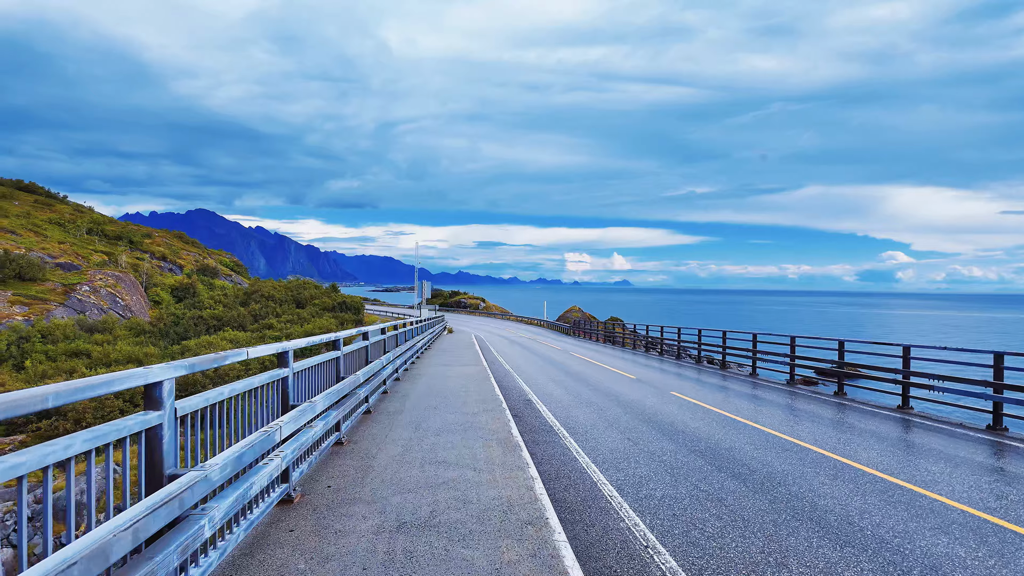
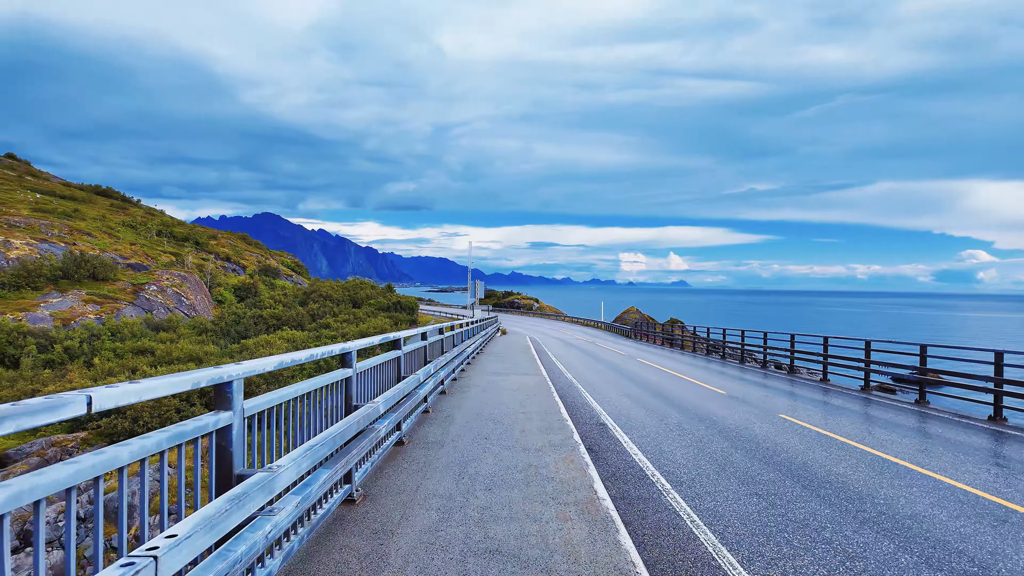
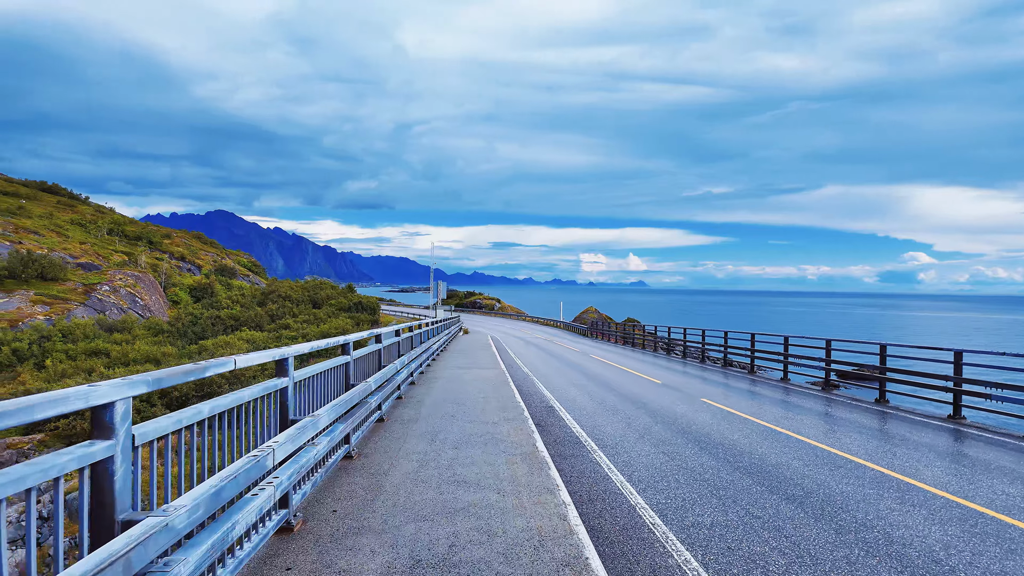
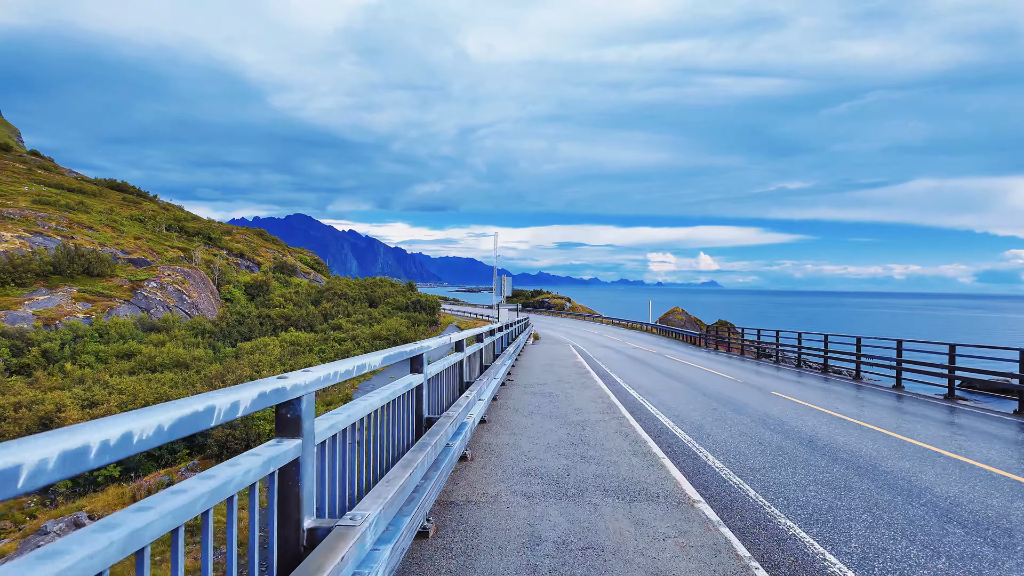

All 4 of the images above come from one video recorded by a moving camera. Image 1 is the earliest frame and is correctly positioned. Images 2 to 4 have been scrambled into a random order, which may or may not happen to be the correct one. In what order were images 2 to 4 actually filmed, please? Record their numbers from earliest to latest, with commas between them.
3, 2, 4
